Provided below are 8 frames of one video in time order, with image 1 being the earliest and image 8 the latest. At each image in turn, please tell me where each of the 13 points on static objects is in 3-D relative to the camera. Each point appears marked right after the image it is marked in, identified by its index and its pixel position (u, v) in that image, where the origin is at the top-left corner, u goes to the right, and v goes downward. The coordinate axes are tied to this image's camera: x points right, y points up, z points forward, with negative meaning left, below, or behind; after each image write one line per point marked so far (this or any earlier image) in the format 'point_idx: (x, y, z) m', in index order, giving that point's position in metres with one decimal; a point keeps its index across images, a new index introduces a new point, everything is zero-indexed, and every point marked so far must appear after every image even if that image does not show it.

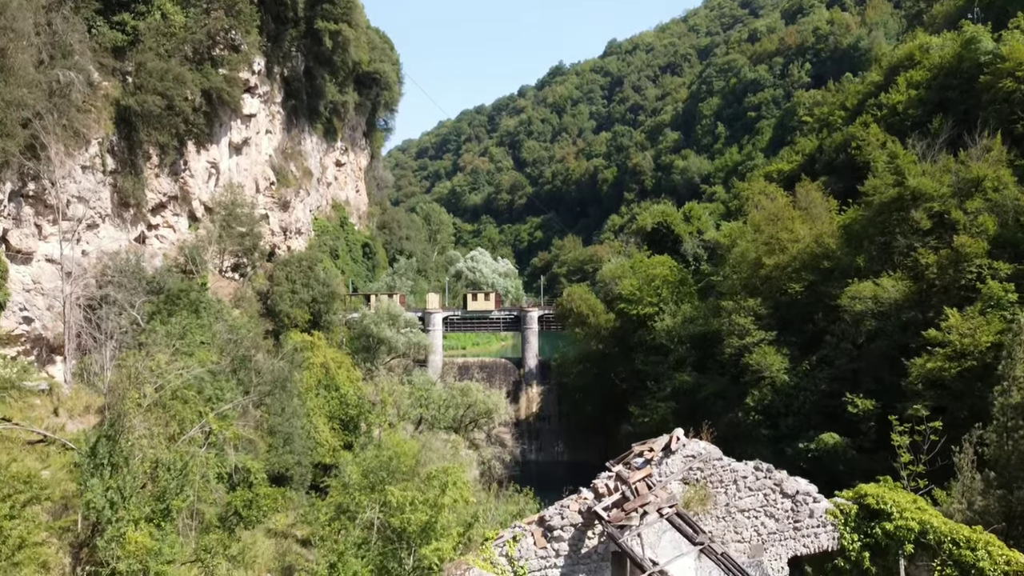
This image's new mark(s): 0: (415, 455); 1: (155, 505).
0: (-2.2, -3.7, +18.1) m
1: (-5.5, -3.3, +12.7) m
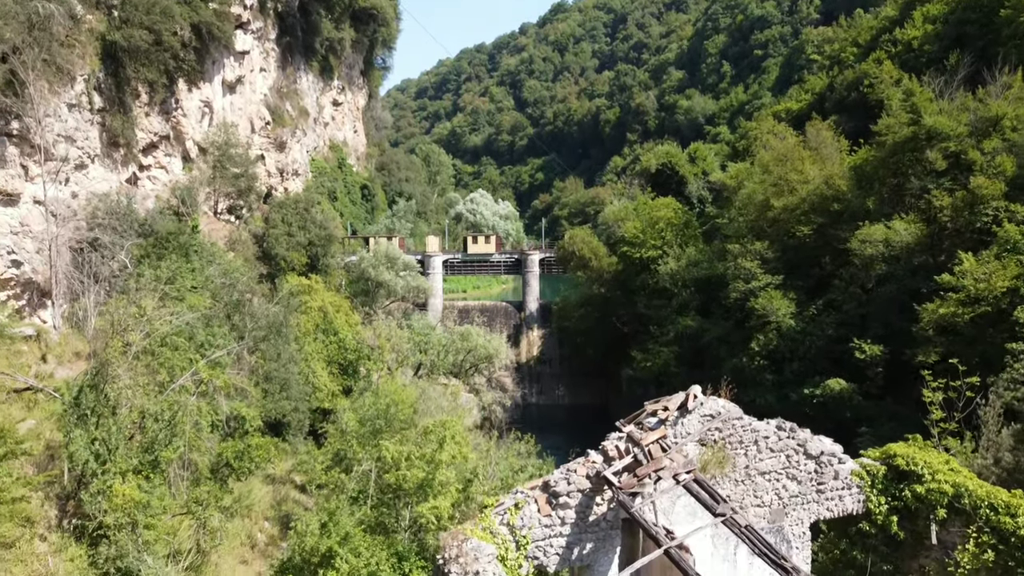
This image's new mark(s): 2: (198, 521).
0: (-2.2, -2.5, +17.7) m
1: (-5.5, -2.5, +12.3) m
2: (-4.8, -3.6, +12.6) m
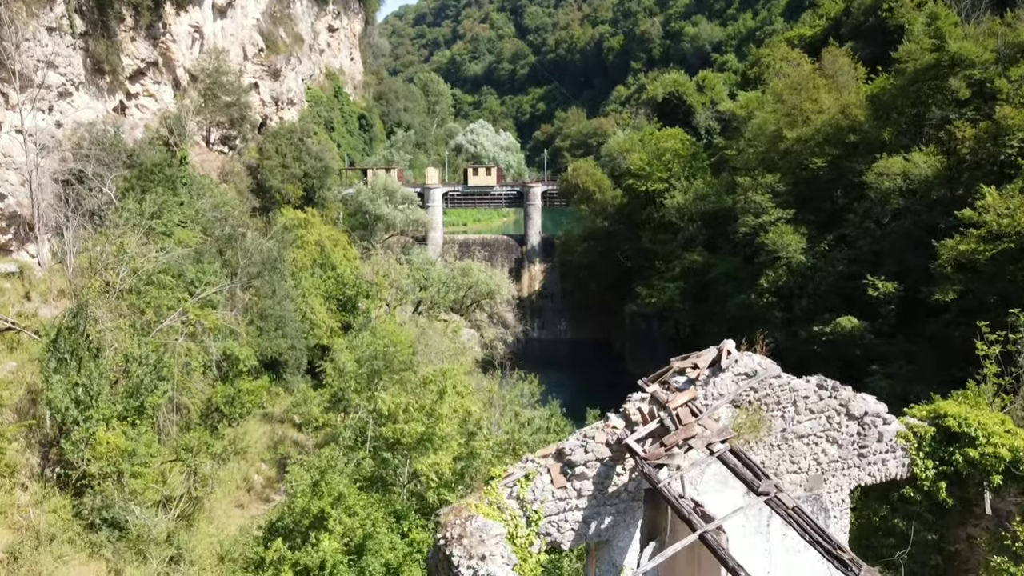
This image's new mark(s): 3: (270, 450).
0: (-2.1, -1.2, +17.1) m
1: (-5.4, -1.6, +11.7) m
2: (-4.7, -2.6, +12.1) m
3: (-4.9, -3.3, +16.8) m
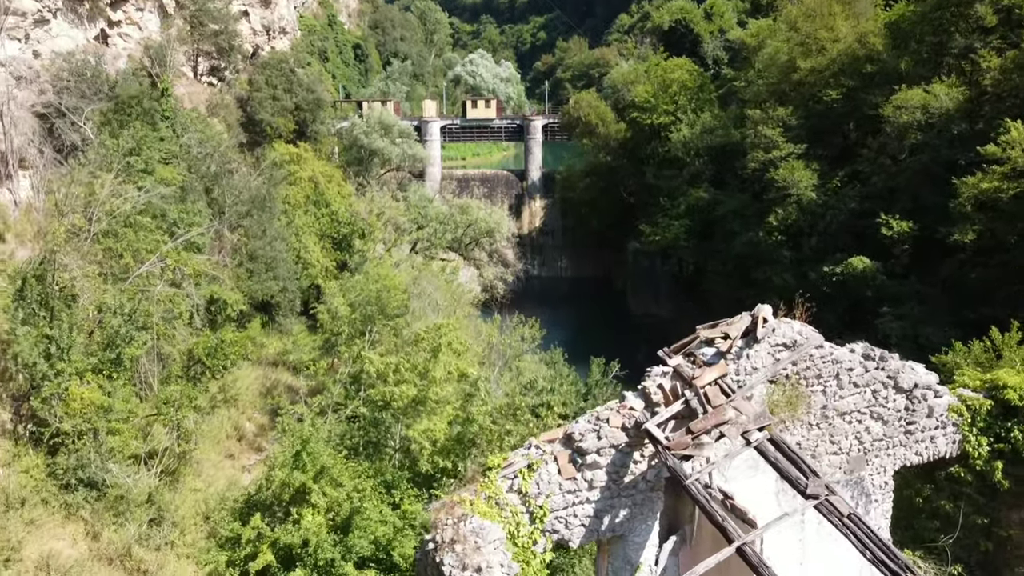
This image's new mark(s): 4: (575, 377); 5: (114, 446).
0: (-2.1, 0.0, +16.3) m
1: (-5.4, -0.9, +11.0) m
2: (-4.7, -1.9, +11.5) m
3: (-4.9, -2.1, +16.2) m
4: (+1.2, -1.8, +15.8) m
5: (-5.0, -2.0, +10.4) m
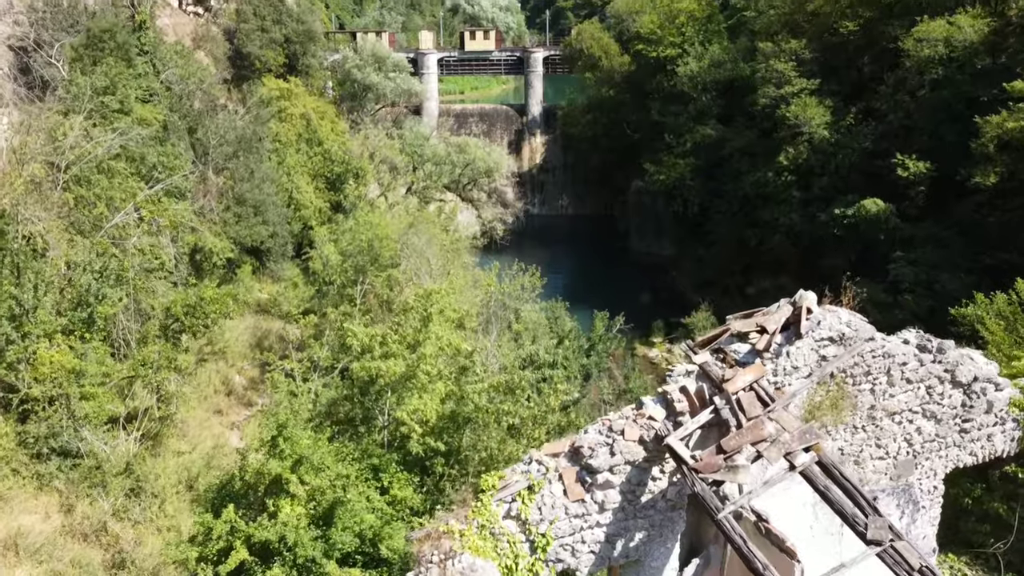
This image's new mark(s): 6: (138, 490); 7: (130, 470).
0: (-2.1, +1.0, +15.5) m
1: (-5.4, -0.3, +10.3) m
2: (-4.7, -1.3, +10.8) m
3: (-4.9, -1.2, +15.6) m
4: (+1.2, -0.9, +15.2) m
5: (-5.0, -1.5, +9.8) m
6: (-4.5, -2.4, +9.9) m
7: (-4.6, -2.2, +10.0) m
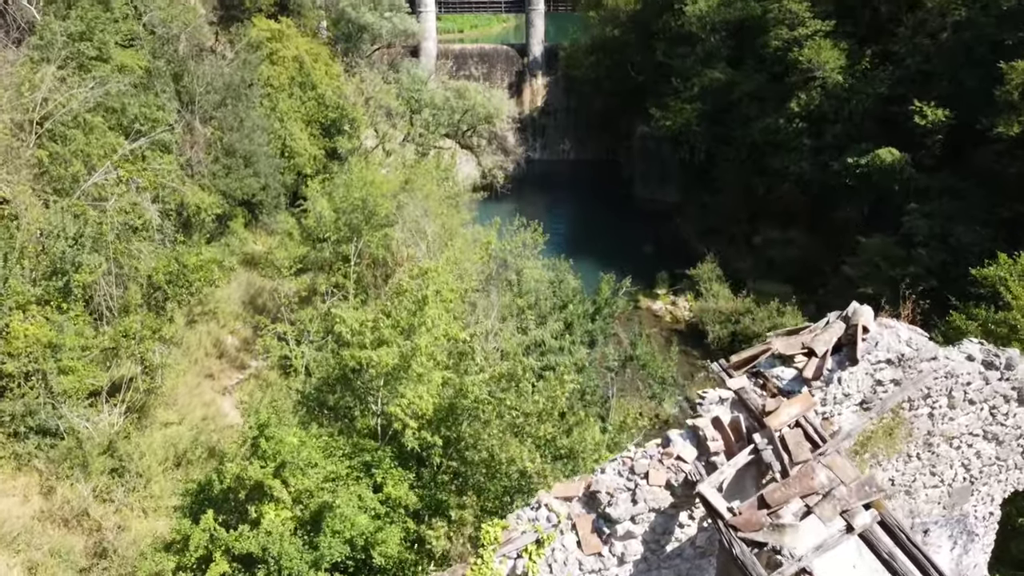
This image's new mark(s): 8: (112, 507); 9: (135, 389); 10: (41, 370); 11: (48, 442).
0: (-2.1, +1.8, +14.8) m
1: (-5.4, +0.1, +9.7) m
2: (-4.7, -0.8, +10.3) m
3: (-4.9, -0.4, +15.0) m
4: (+1.2, -0.1, +14.6) m
5: (-5.0, -1.1, +9.3) m
6: (-4.5, -2.1, +9.5) m
7: (-4.6, -1.8, +9.5) m
8: (-4.4, -2.4, +9.0) m
9: (-4.9, -1.3, +10.6) m
10: (-5.2, -0.9, +9.2) m
11: (-5.1, -1.7, +9.0) m
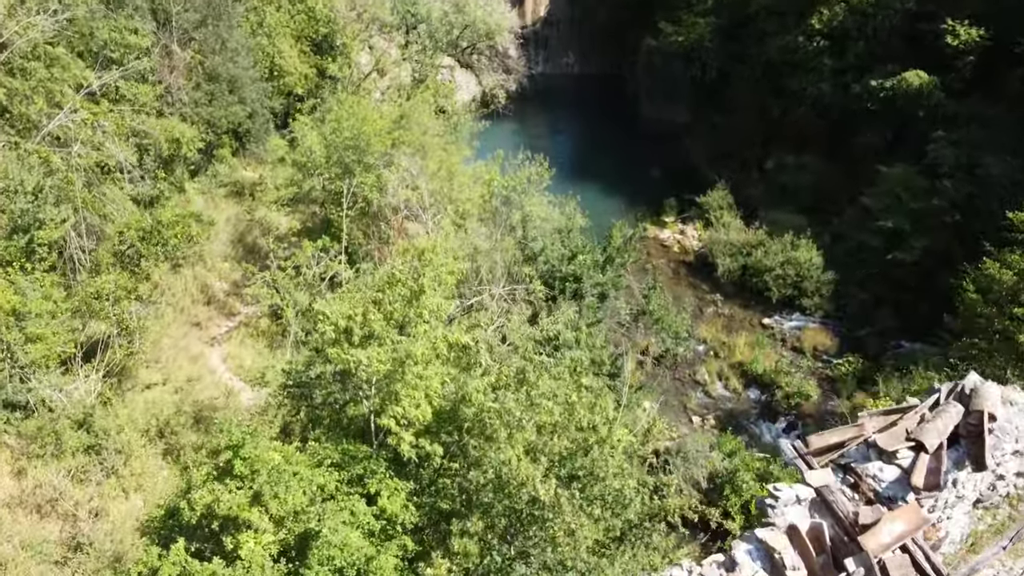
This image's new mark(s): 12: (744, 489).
0: (-2.0, +2.7, +13.8) m
1: (-5.4, +0.5, +8.8) m
2: (-4.7, -0.3, +9.6) m
3: (-4.8, +0.6, +14.2) m
4: (+1.3, +0.8, +13.8) m
5: (-5.0, -0.7, +8.6) m
6: (-4.4, -1.6, +8.8) m
7: (-4.5, -1.4, +8.9) m
8: (-4.3, -2.0, +8.4) m
9: (-4.8, -0.7, +9.9) m
10: (-5.2, -0.5, +8.4) m
11: (-5.0, -1.3, +8.4) m
12: (+3.6, -3.1, +12.7) m
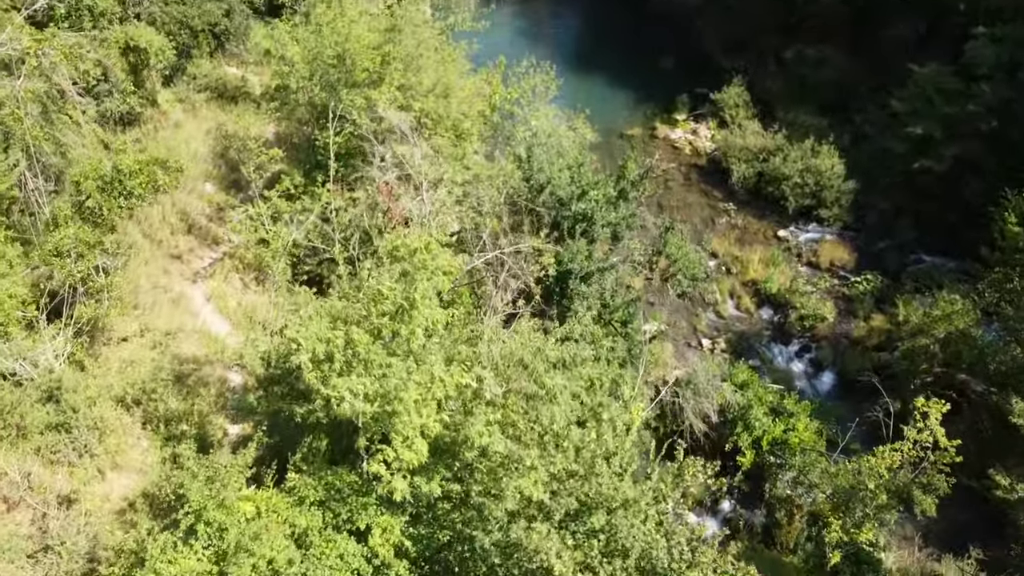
0: (-2.0, +3.9, +12.4) m
1: (-5.3, +0.9, +7.8) m
2: (-4.6, +0.2, +8.7) m
3: (-4.8, +1.8, +13.1) m
4: (+1.3, +2.0, +12.7) m
5: (-4.9, -0.3, +7.8) m
6: (-4.3, -1.2, +8.2) m
7: (-4.5, -1.0, +8.2) m
8: (-4.2, -1.6, +7.8) m
9: (-4.7, -0.2, +9.1) m
10: (-5.1, -0.2, +7.6) m
11: (-5.0, -1.0, +7.6) m
12: (+3.6, -2.0, +12.2) m
